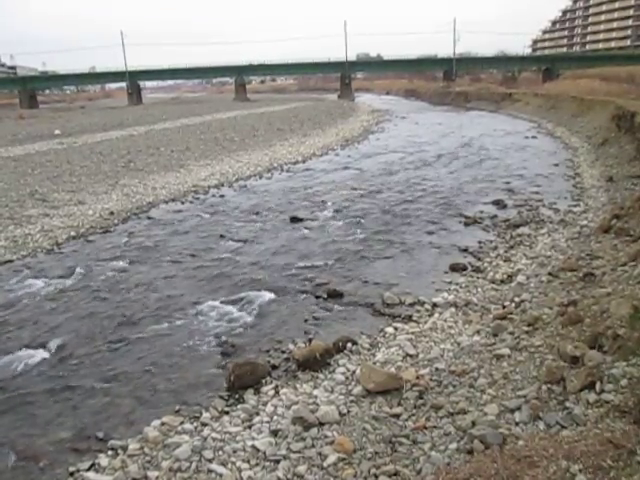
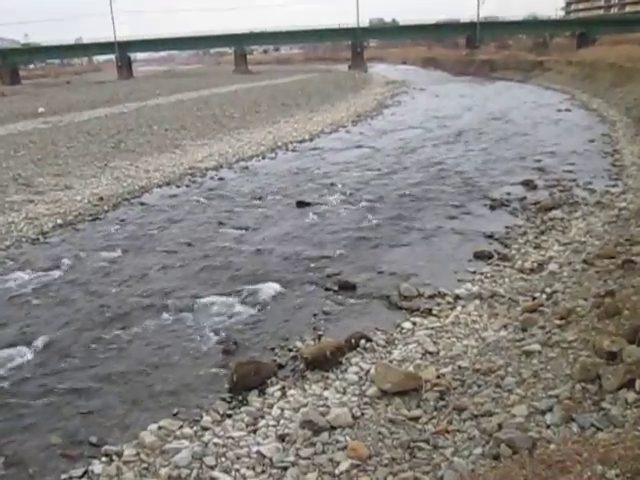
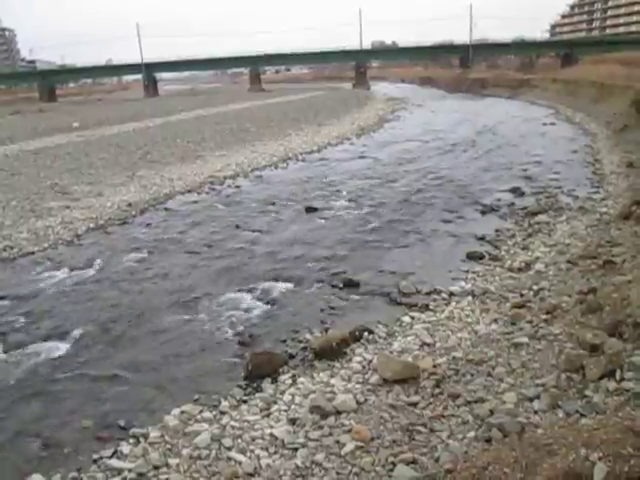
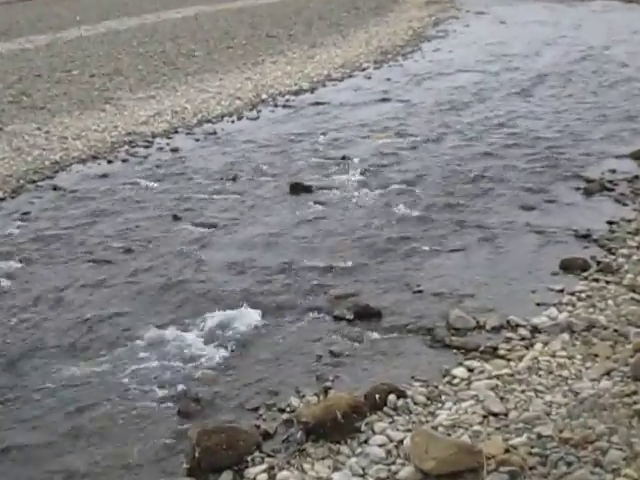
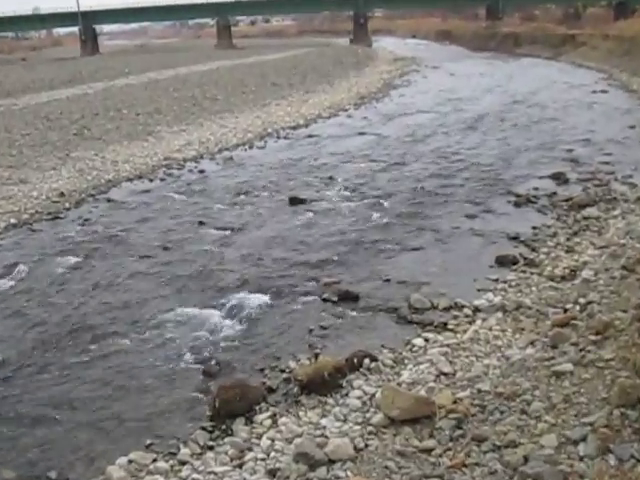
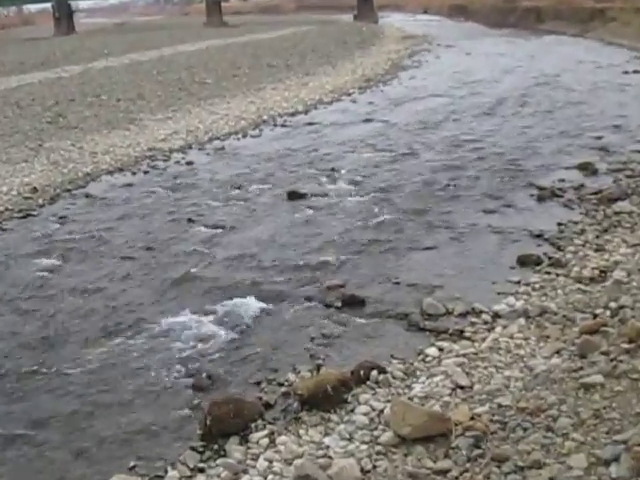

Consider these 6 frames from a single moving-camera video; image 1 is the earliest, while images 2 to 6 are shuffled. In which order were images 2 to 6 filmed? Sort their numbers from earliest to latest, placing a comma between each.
3, 2, 5, 6, 4
